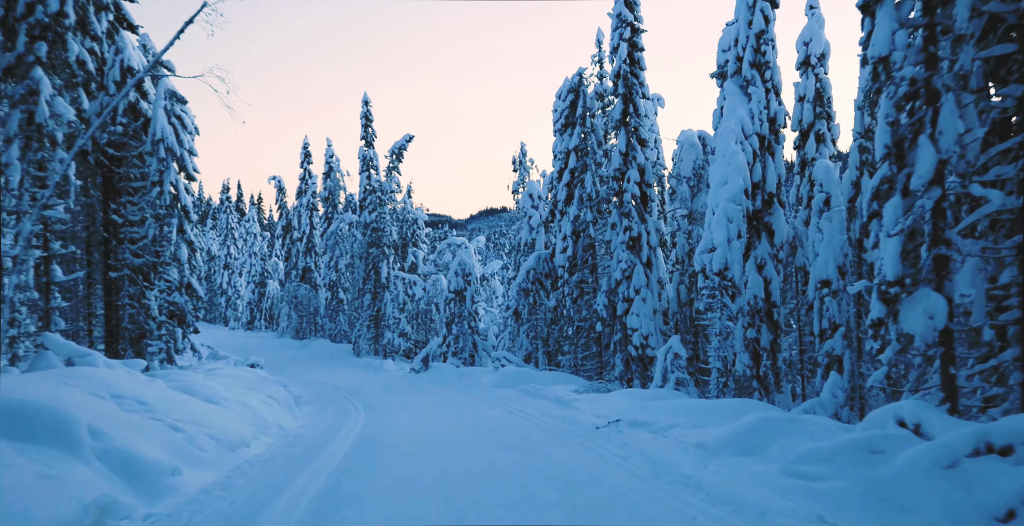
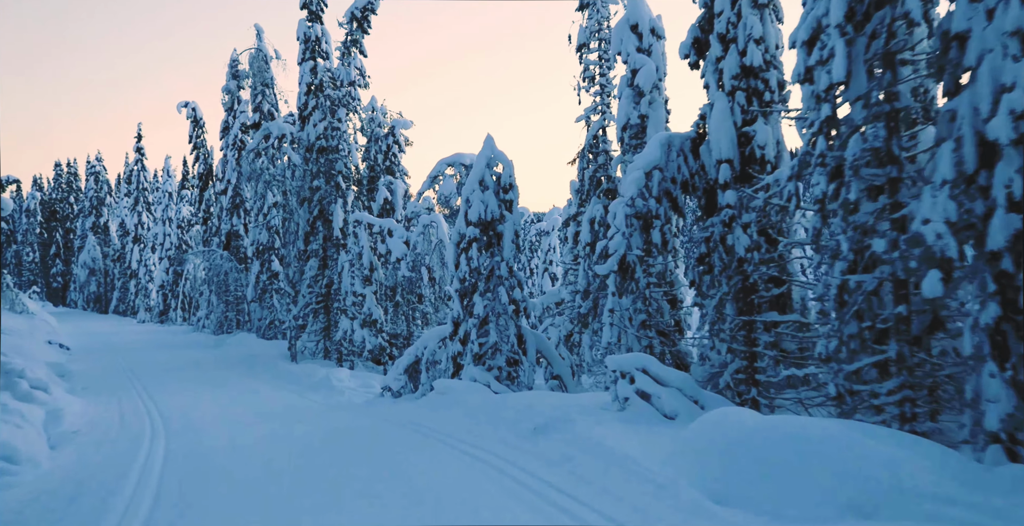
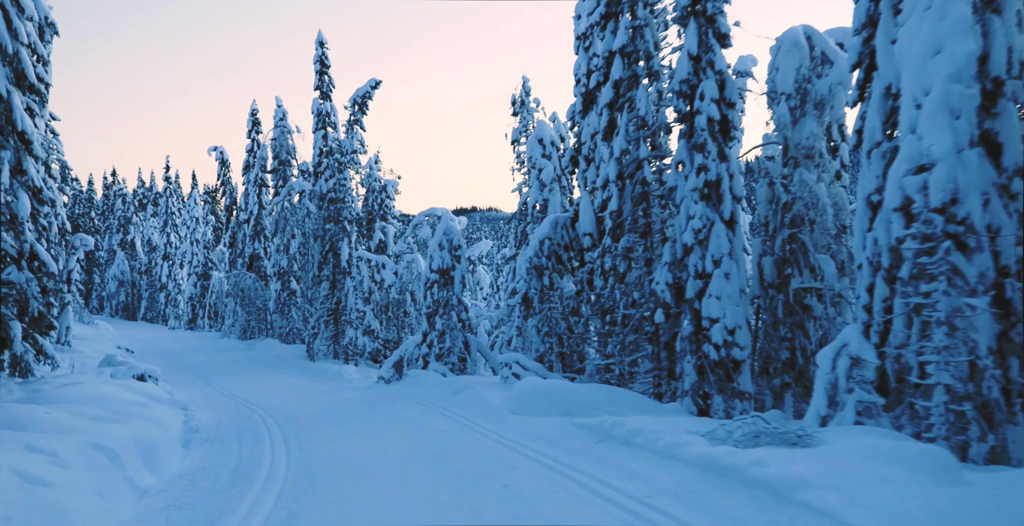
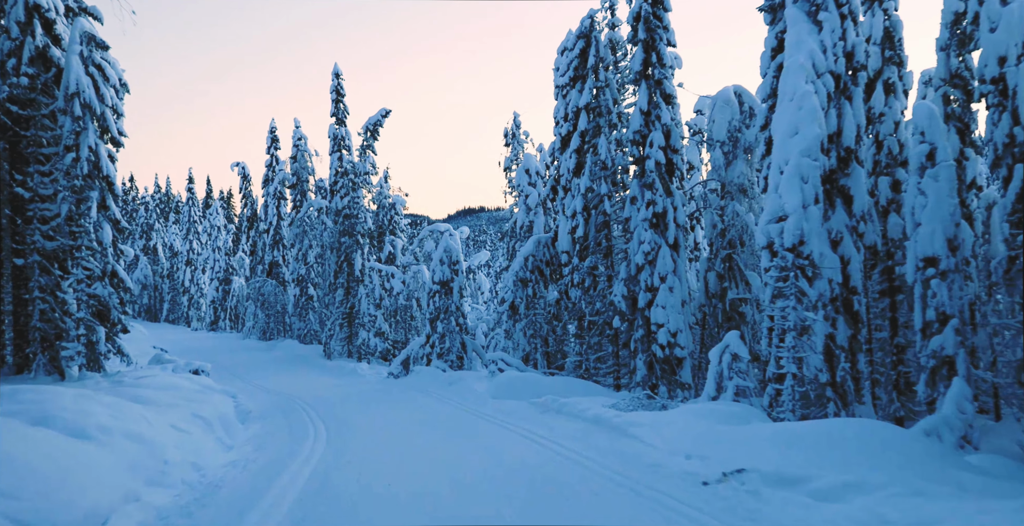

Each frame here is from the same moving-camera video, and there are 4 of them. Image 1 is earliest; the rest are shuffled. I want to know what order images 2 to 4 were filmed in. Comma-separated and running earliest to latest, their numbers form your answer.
4, 3, 2
